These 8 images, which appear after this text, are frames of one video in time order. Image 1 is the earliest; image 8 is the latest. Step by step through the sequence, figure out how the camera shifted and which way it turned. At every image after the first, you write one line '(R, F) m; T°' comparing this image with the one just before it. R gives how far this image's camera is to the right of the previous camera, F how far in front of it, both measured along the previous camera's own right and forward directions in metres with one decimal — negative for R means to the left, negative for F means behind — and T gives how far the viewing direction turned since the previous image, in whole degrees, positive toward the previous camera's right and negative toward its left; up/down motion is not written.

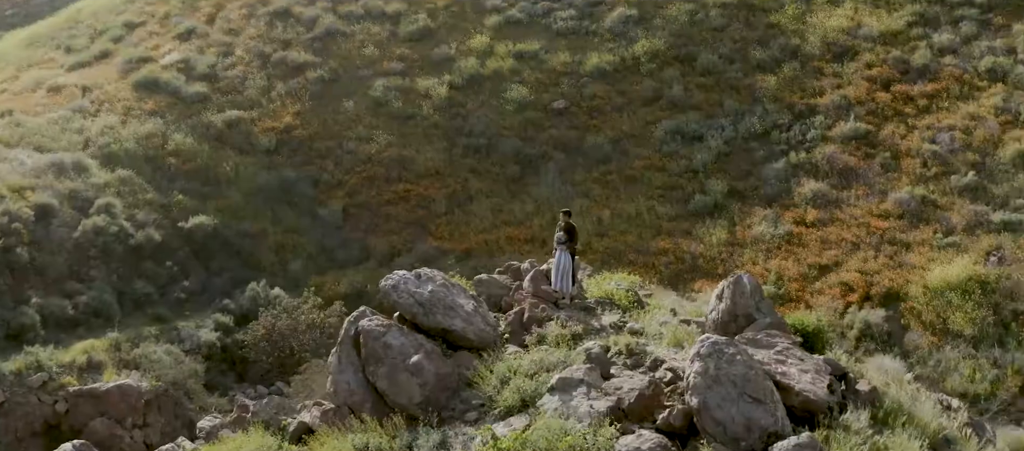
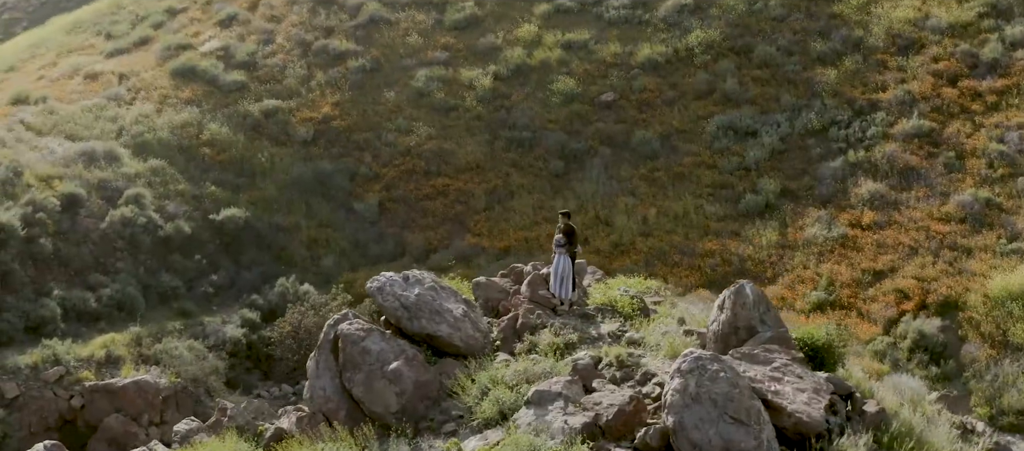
(+1.1, +1.2) m; -4°
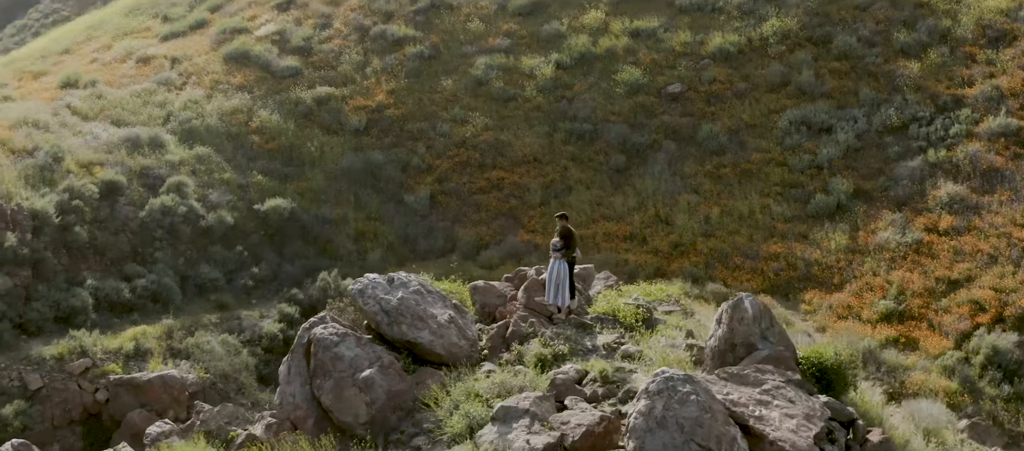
(+1.3, +1.3) m; -5°
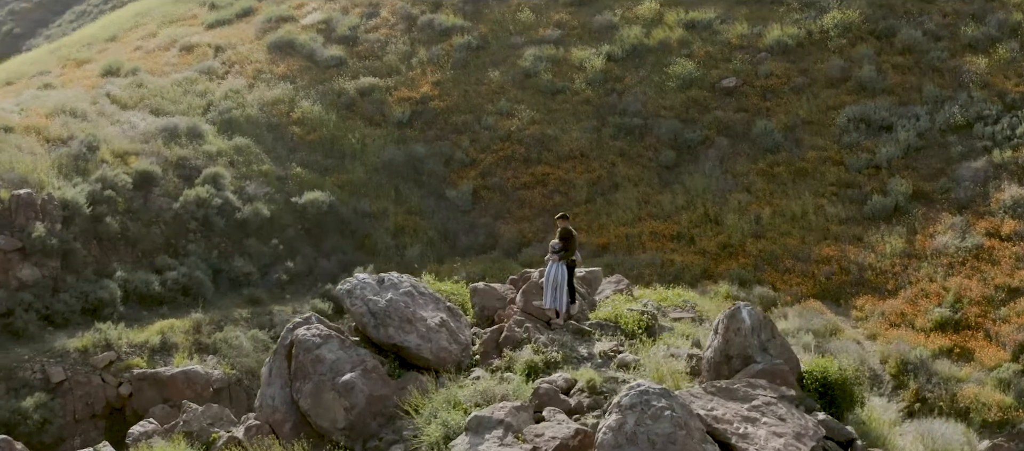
(+0.9, +0.7) m; -4°
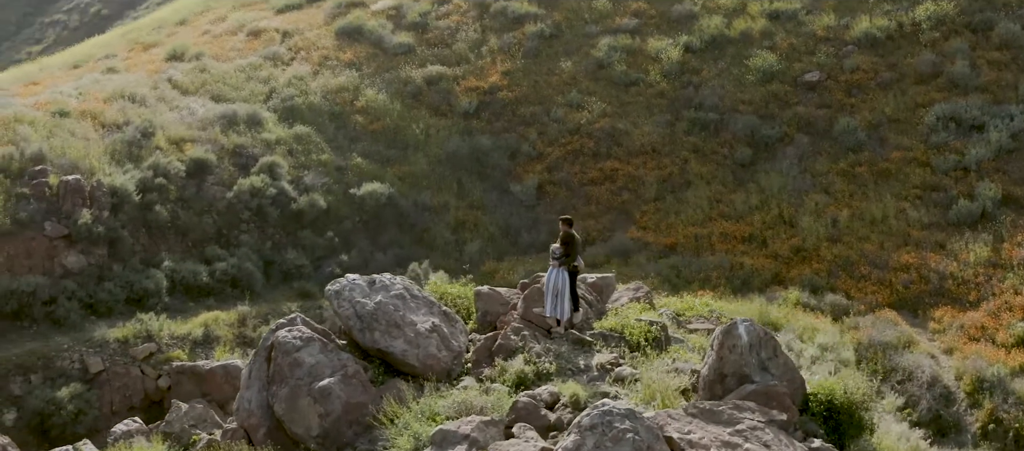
(+1.1, +0.9) m; -6°
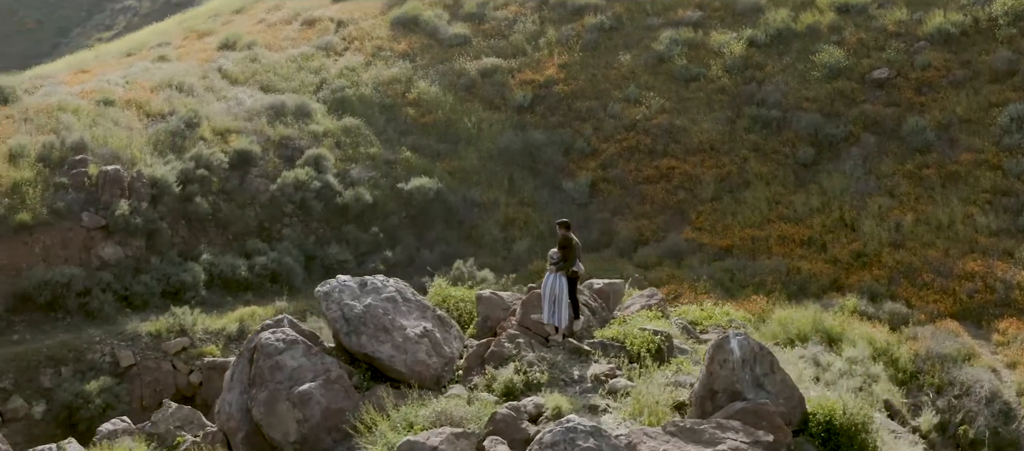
(+0.9, +0.6) m; -4°
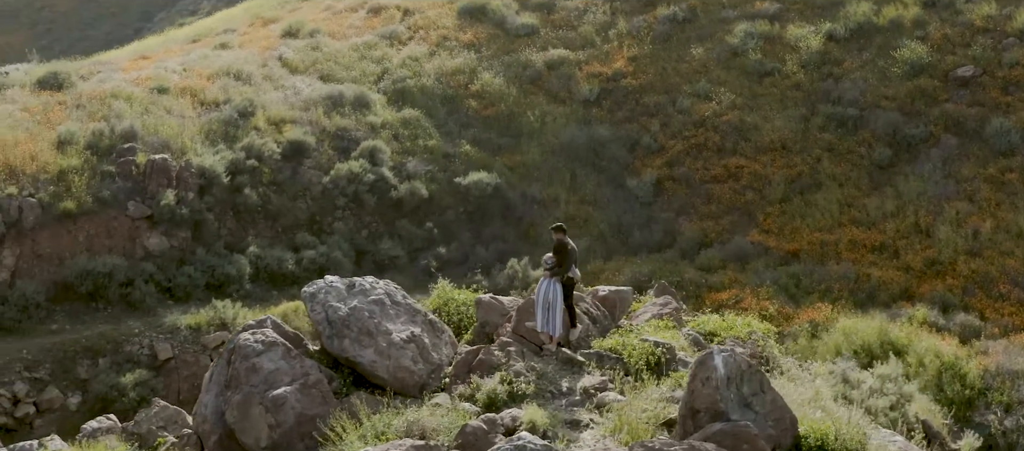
(+1.0, +0.7) m; -5°
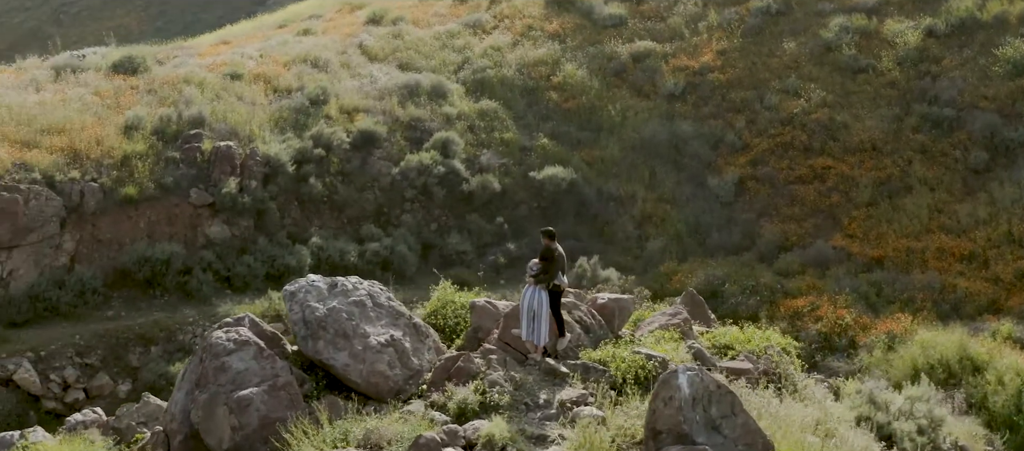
(+1.2, +0.5) m; -6°
